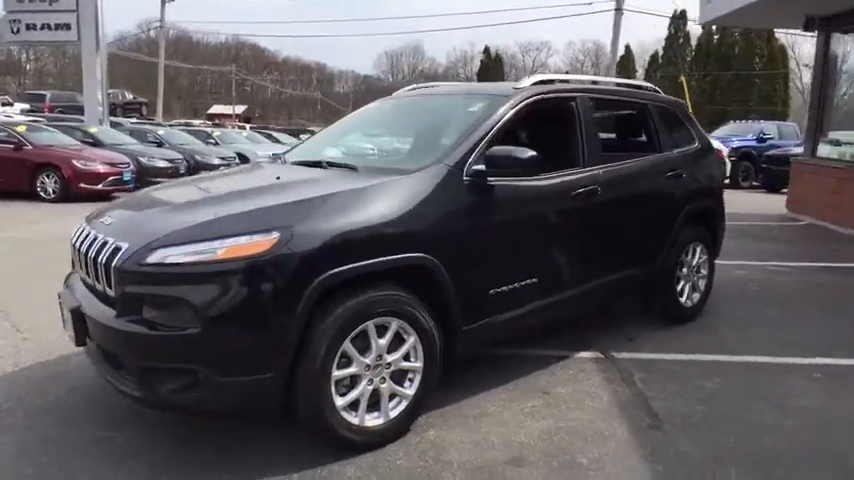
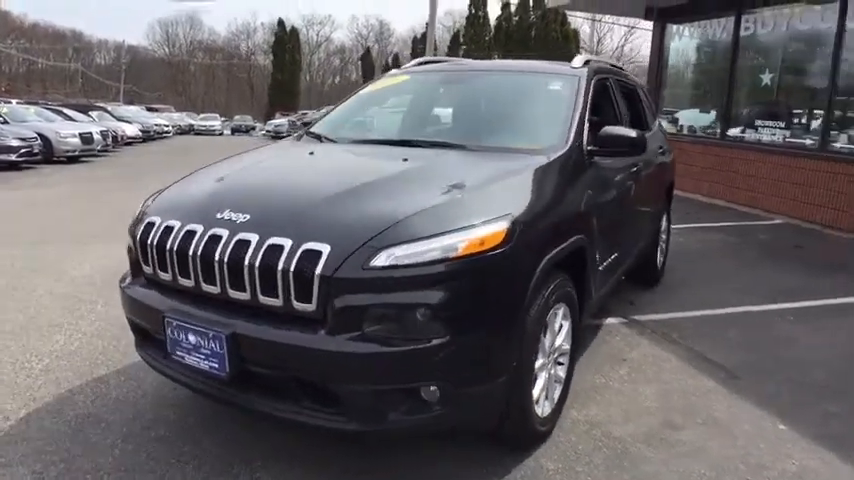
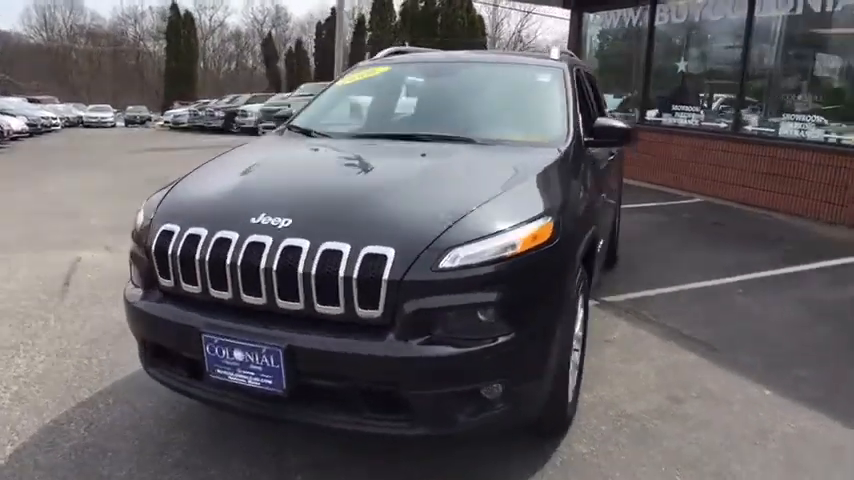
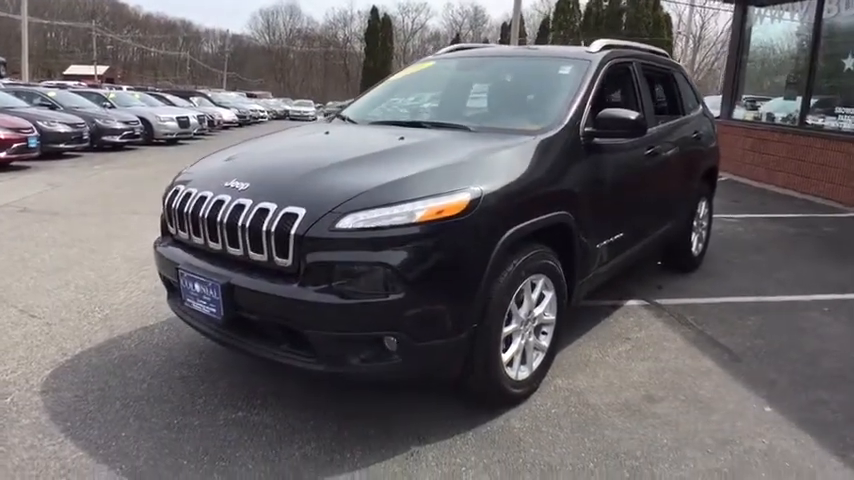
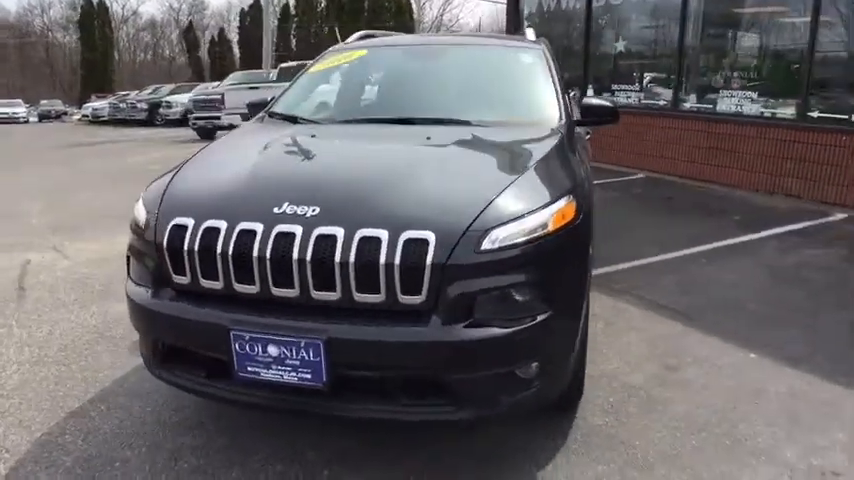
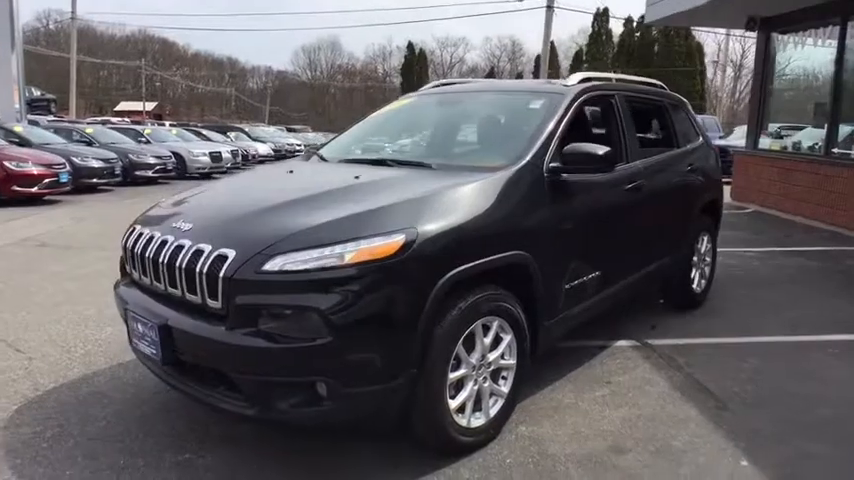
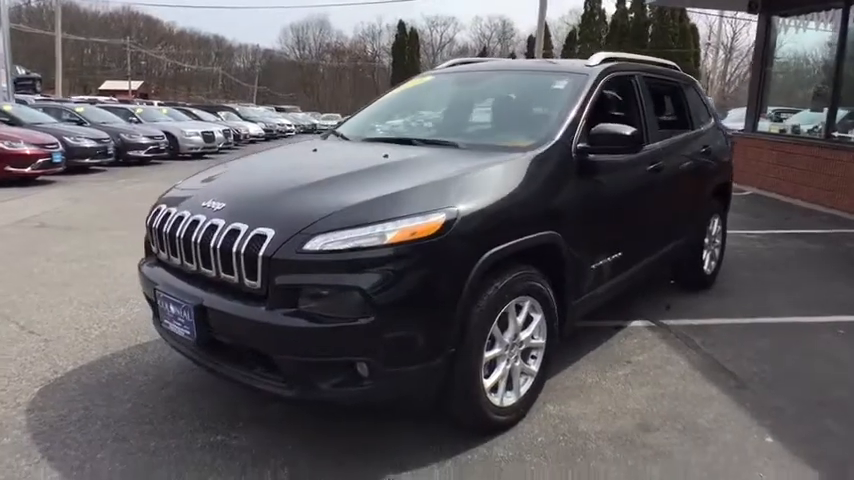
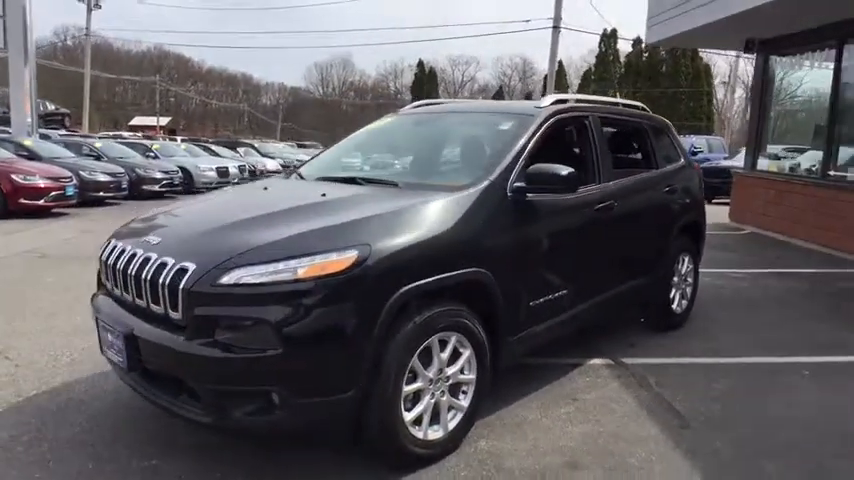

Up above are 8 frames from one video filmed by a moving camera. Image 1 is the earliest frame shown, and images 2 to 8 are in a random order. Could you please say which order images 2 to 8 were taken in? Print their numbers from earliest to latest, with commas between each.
8, 6, 7, 4, 2, 3, 5
